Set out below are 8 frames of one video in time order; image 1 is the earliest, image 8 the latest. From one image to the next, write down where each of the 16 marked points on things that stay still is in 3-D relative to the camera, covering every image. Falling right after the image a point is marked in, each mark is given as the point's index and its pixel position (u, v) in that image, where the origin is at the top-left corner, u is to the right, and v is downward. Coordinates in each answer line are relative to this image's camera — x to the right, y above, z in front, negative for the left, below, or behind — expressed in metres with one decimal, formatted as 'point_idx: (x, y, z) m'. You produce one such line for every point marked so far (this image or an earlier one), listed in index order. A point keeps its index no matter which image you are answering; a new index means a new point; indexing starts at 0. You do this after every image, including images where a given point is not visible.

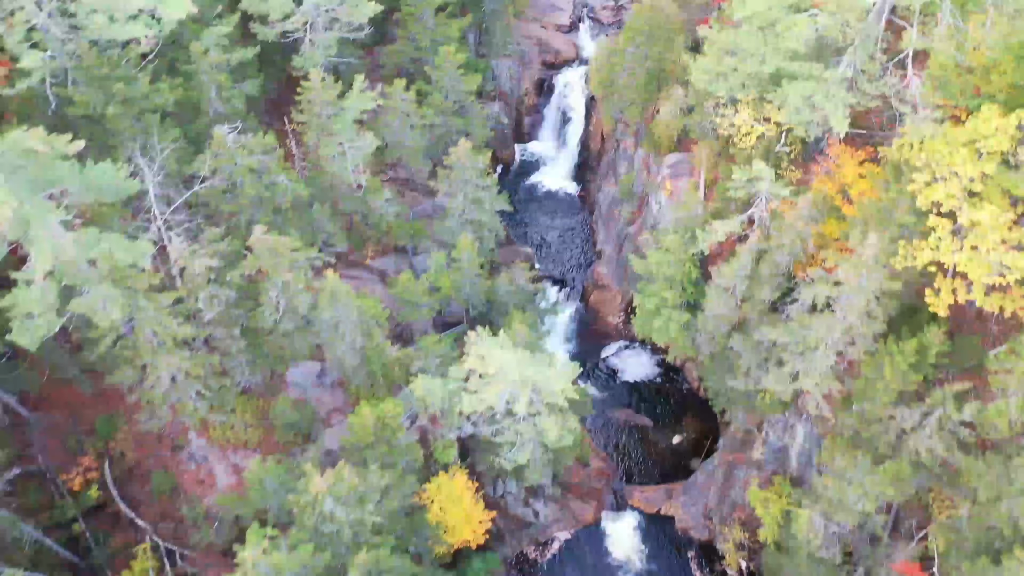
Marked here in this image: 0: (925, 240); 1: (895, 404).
0: (+9.1, +1.1, +17.8) m
1: (+9.1, -2.7, +19.2) m
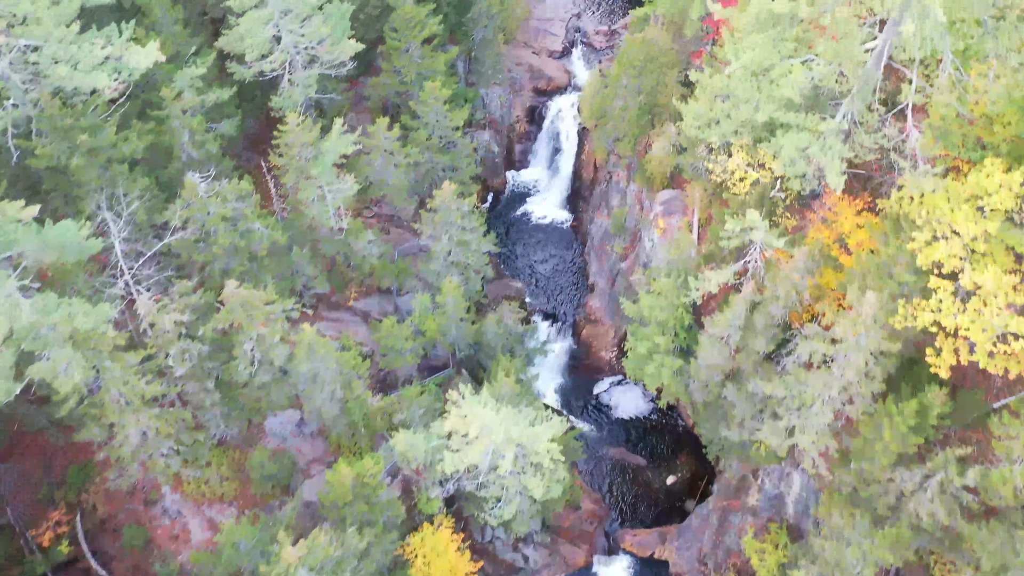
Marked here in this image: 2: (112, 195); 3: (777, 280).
0: (+8.7, -0.2, +17.0) m
1: (+8.7, -4.0, +18.4) m
2: (-9.3, +2.1, +18.8) m
3: (+6.5, +0.2, +20.0) m
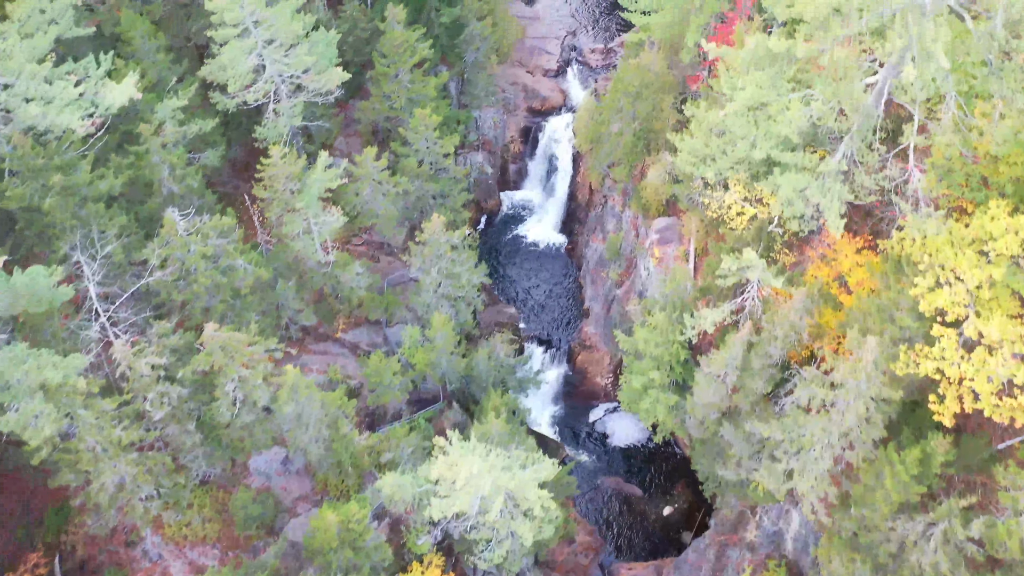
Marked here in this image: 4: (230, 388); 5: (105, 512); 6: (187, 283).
0: (+8.4, -1.2, +16.4) m
1: (+8.5, -5.0, +17.8) m
2: (-9.5, +1.2, +18.2) m
3: (+6.3, -0.8, +19.4) m
4: (-6.8, -2.4, +19.6) m
5: (-9.8, -5.4, +19.5) m
6: (-7.9, +0.1, +19.7) m
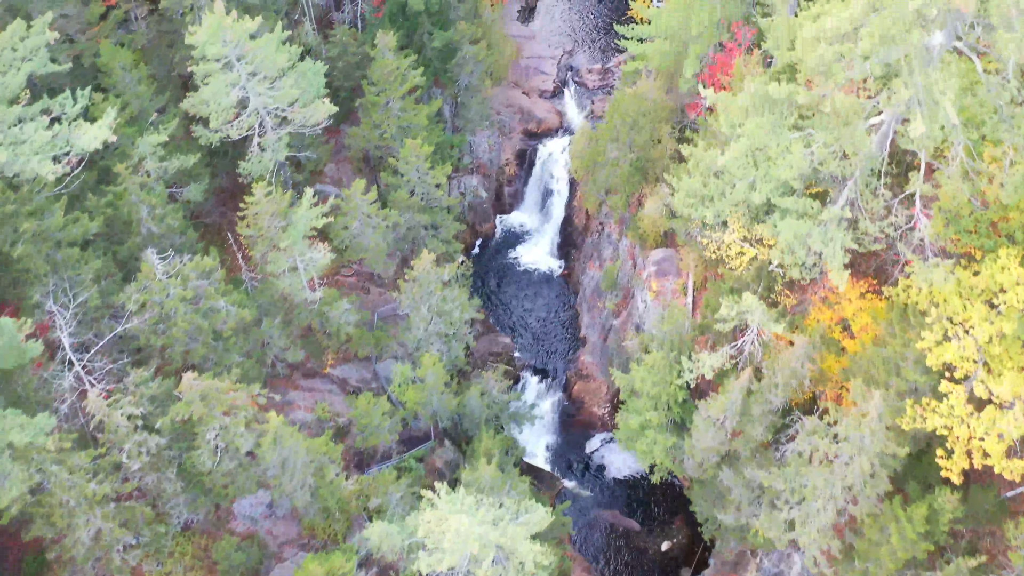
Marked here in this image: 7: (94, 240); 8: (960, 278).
0: (+8.2, -2.2, +15.6) m
1: (+8.3, -6.0, +17.0) m
2: (-9.8, +0.1, +17.6) m
3: (+6.1, -1.8, +18.7) m
4: (-7.0, -3.5, +18.9) m
5: (-10.0, -6.4, +18.8) m
6: (-8.1, -0.9, +19.0) m
7: (-10.0, +1.1, +19.4) m
8: (+8.7, +0.2, +15.7) m
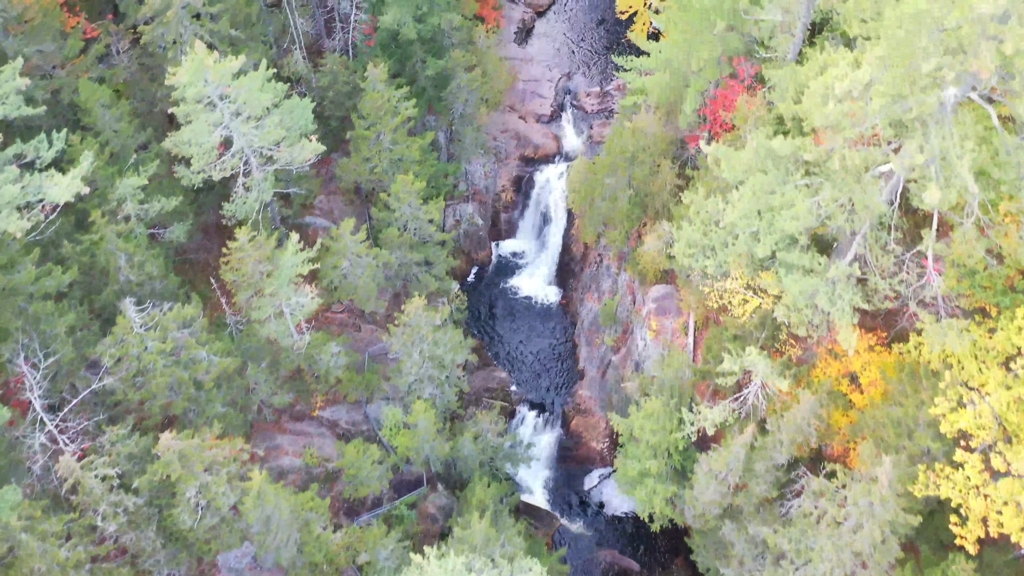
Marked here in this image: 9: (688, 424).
0: (+8.0, -3.4, +14.8) m
1: (+8.1, -7.2, +16.2) m
2: (-9.9, -1.1, +16.8) m
3: (+5.9, -3.0, +17.9) m
4: (-7.2, -4.6, +18.1) m
5: (-10.2, -7.6, +18.0) m
6: (-8.3, -2.1, +18.2) m
7: (-10.2, 0.0, +18.7) m
8: (+8.6, -1.0, +14.9) m
9: (+4.3, -3.3, +20.0) m
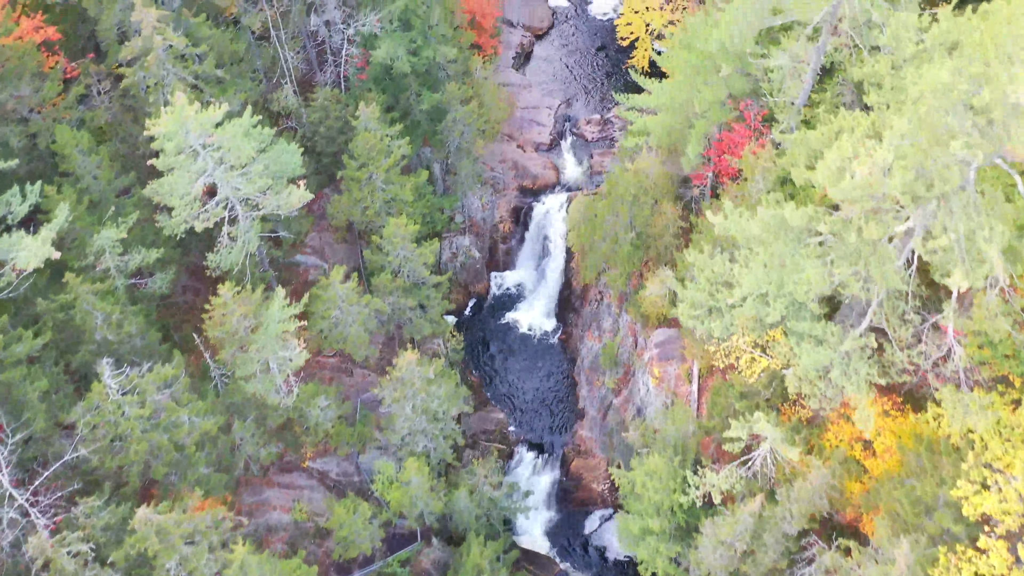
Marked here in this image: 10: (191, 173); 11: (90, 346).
0: (+7.9, -4.7, +13.9) m
1: (+8.0, -8.5, +15.3) m
2: (-10.0, -2.4, +15.9) m
3: (+5.8, -4.3, +17.0) m
4: (-7.3, -6.0, +17.2) m
5: (-10.2, -8.9, +17.1) m
6: (-8.4, -3.4, +17.4) m
7: (-10.3, -1.4, +17.8) m
8: (+8.5, -2.2, +14.0) m
9: (+4.2, -4.6, +19.1) m
10: (-7.3, +2.6, +18.4) m
11: (-9.3, -1.3, +17.9) m
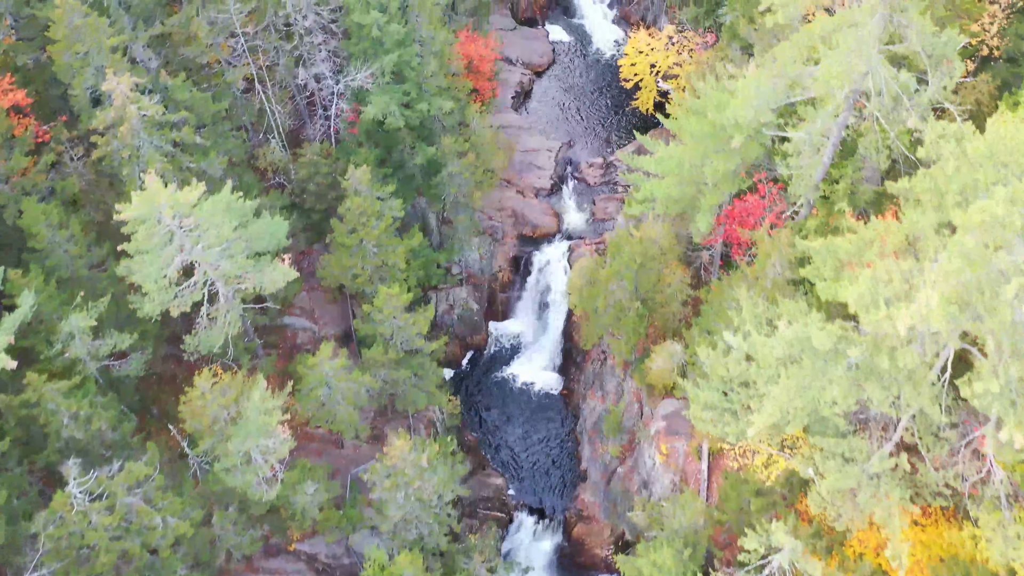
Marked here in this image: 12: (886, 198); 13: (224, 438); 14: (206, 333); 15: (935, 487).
0: (+7.9, -6.6, +12.7) m
1: (+8.0, -10.4, +14.0) m
2: (-10.1, -4.3, +14.6) m
3: (+5.8, -6.2, +15.7) m
4: (-7.3, -7.9, +15.9) m
5: (-10.3, -10.9, +15.8) m
6: (-8.4, -5.4, +16.1) m
7: (-10.3, -3.3, +16.5) m
8: (+8.4, -4.1, +12.8) m
9: (+4.2, -6.5, +17.8) m
10: (-7.4, +0.7, +17.1) m
11: (-9.3, -3.2, +16.6) m
12: (+7.8, +1.9, +17.0) m
13: (-6.6, -3.3, +18.3) m
14: (-7.2, -1.0, +19.0) m
15: (+7.1, -3.3, +13.5) m
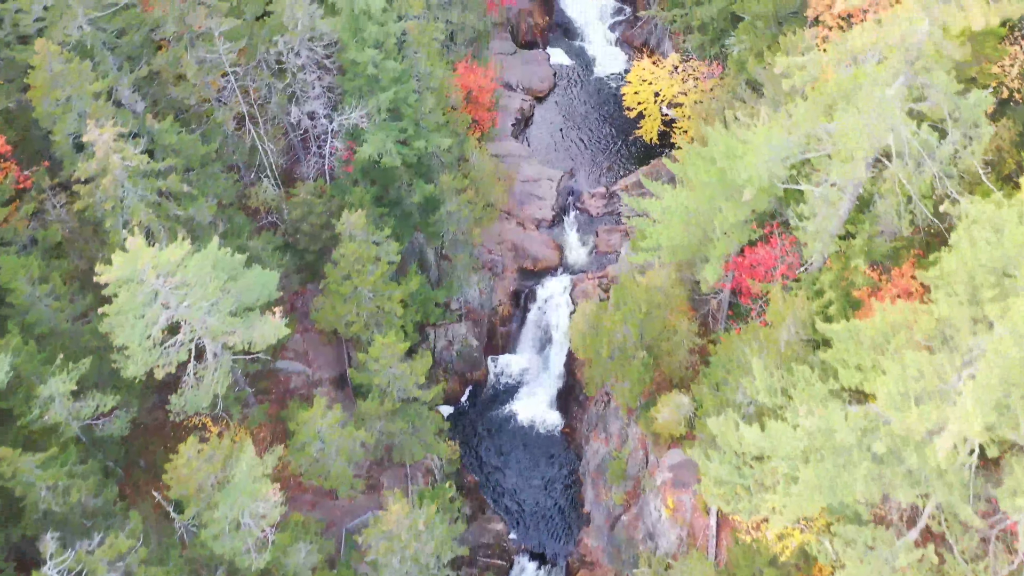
0: (+7.9, -7.8, +11.8) m
1: (+8.0, -11.6, +13.2) m
2: (-10.0, -5.6, +13.8) m
3: (+5.8, -7.4, +14.9) m
4: (-7.3, -9.1, +15.1) m
5: (-10.3, -12.1, +15.0) m
6: (-8.4, -6.6, +15.3) m
7: (-10.3, -4.5, +15.7) m
8: (+8.4, -5.4, +11.9) m
9: (+4.2, -7.8, +17.0) m
10: (-7.4, -0.6, +16.3) m
11: (-9.3, -4.5, +15.8) m
12: (+7.9, +0.6, +16.1) m
13: (-6.5, -4.6, +17.5) m
14: (-7.2, -2.3, +18.2) m
15: (+7.1, -4.5, +12.7) m
